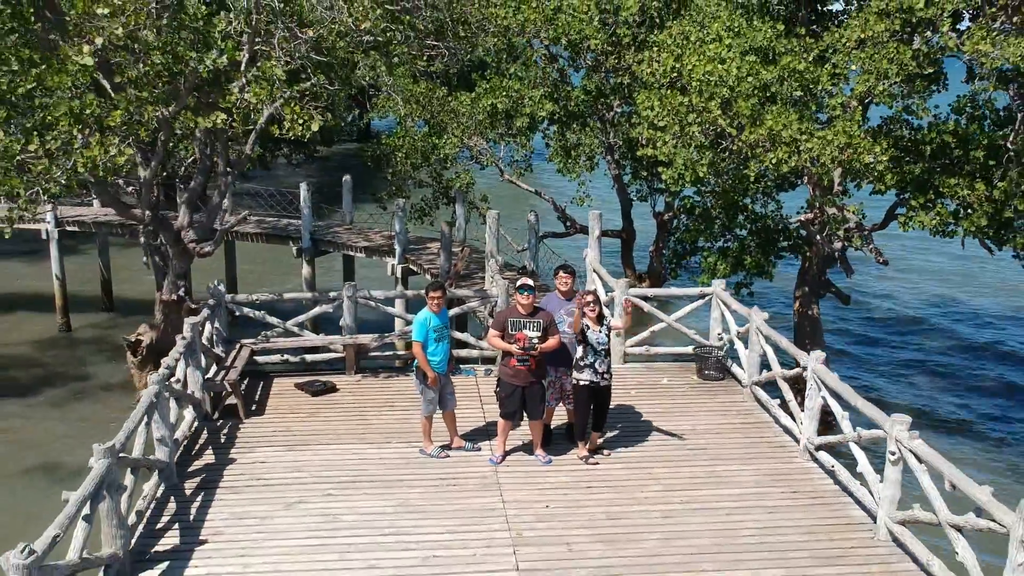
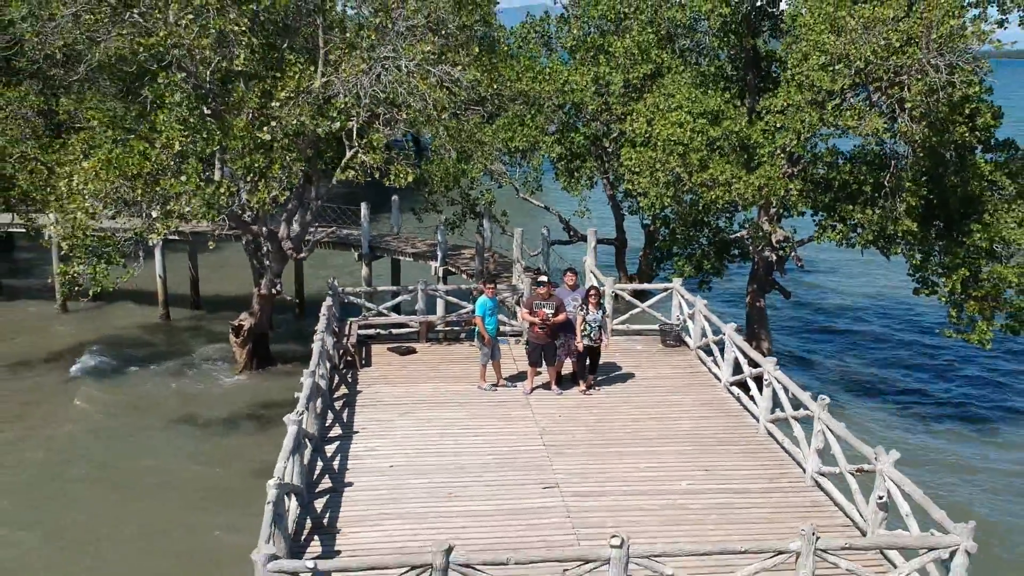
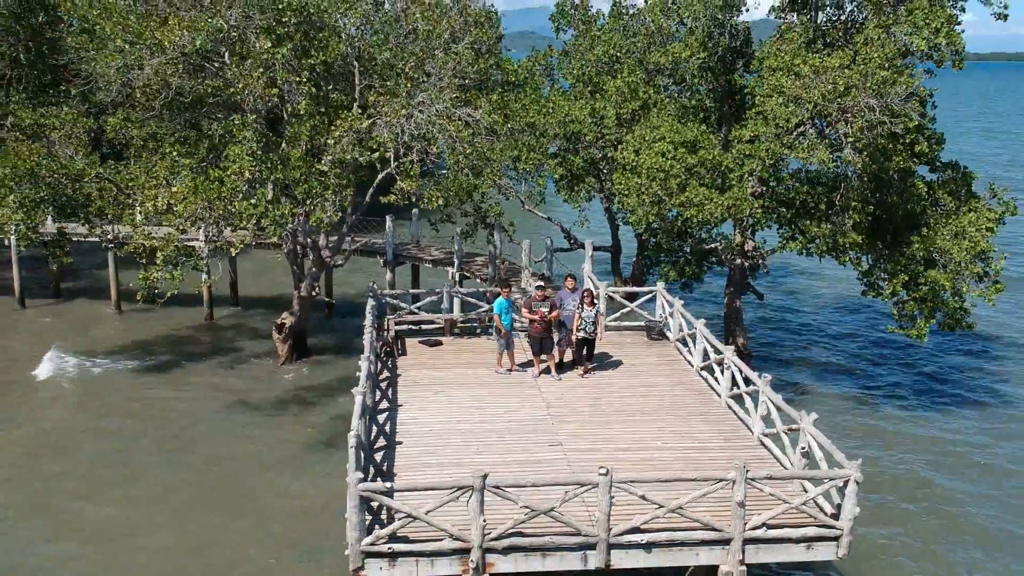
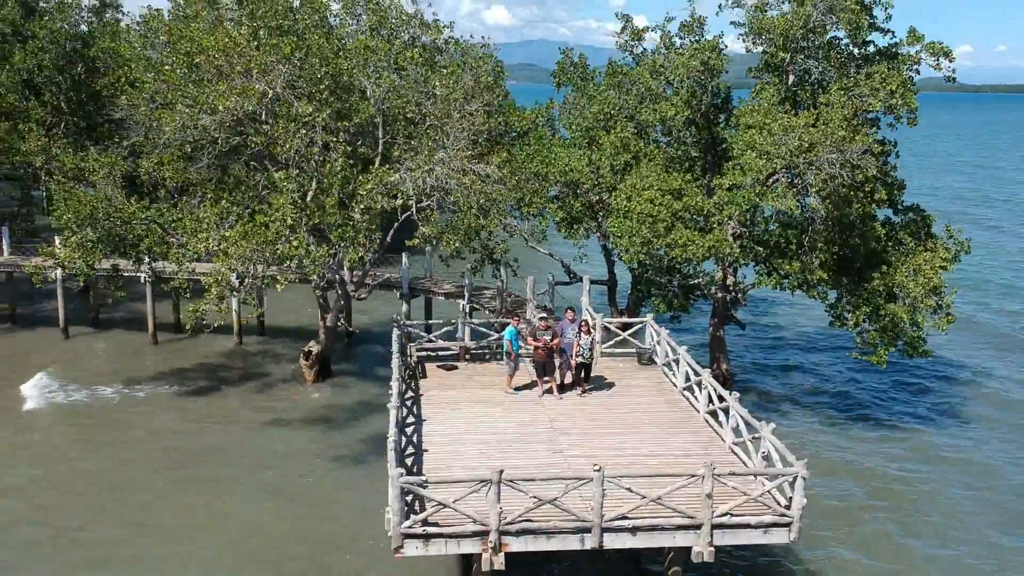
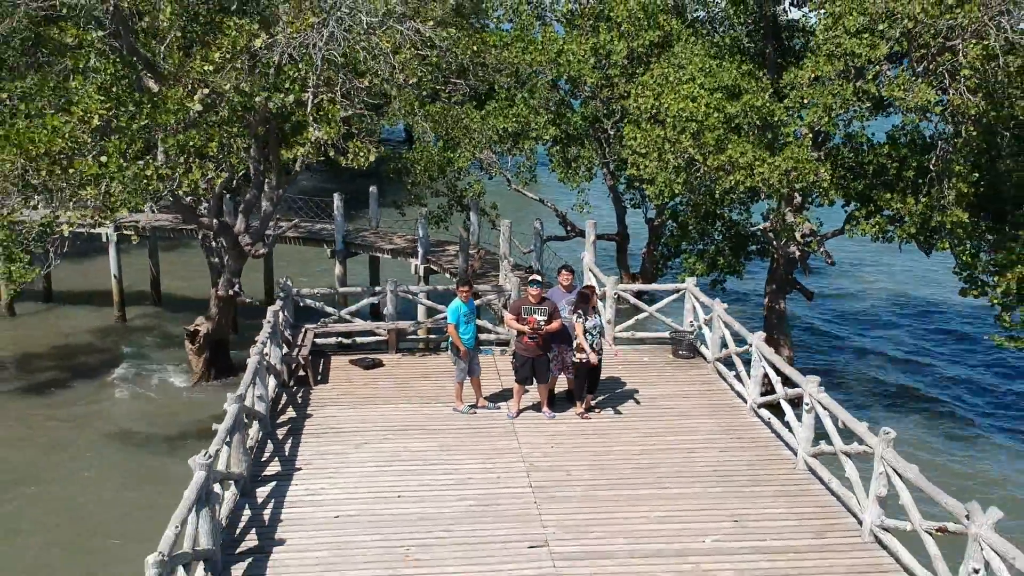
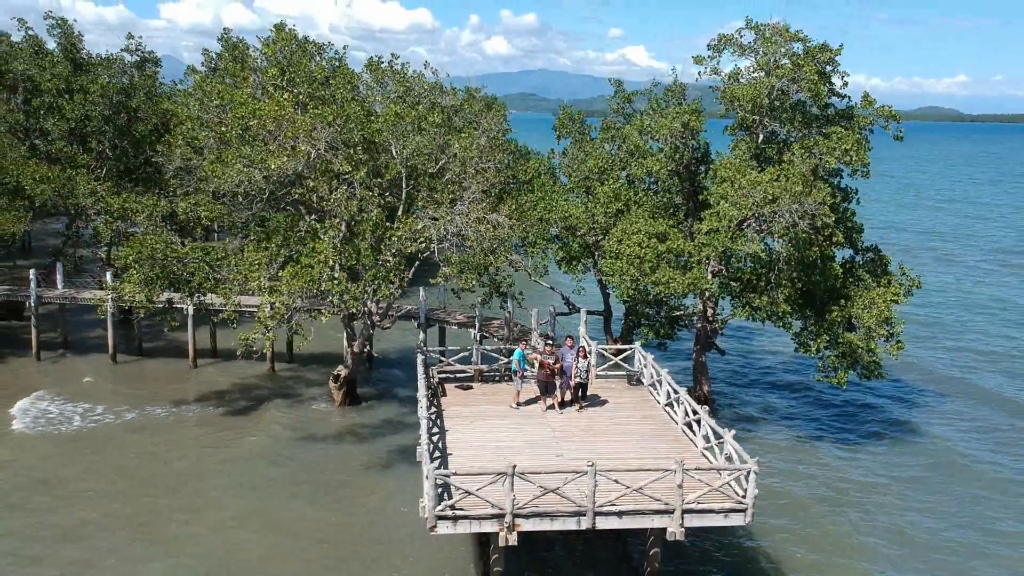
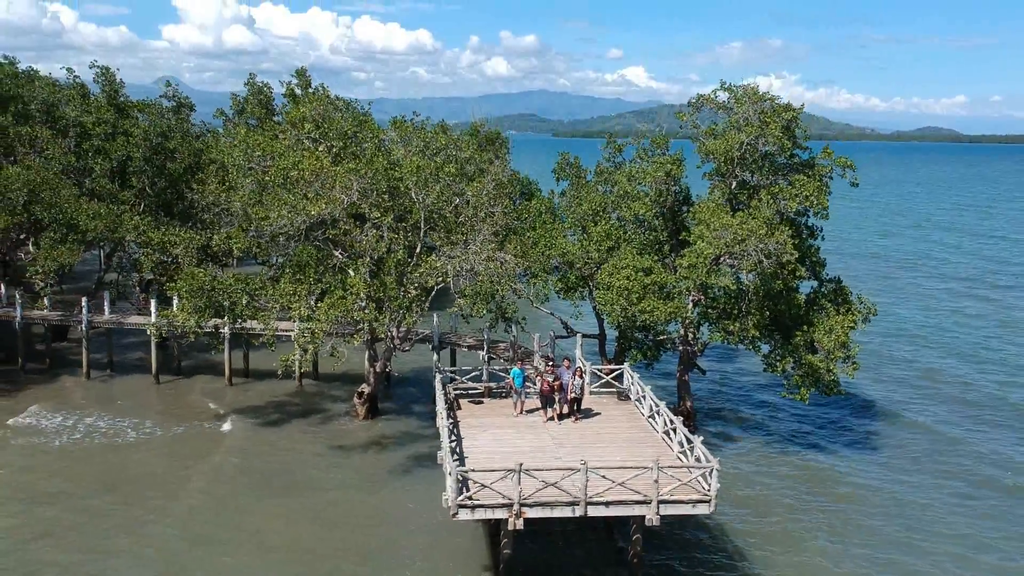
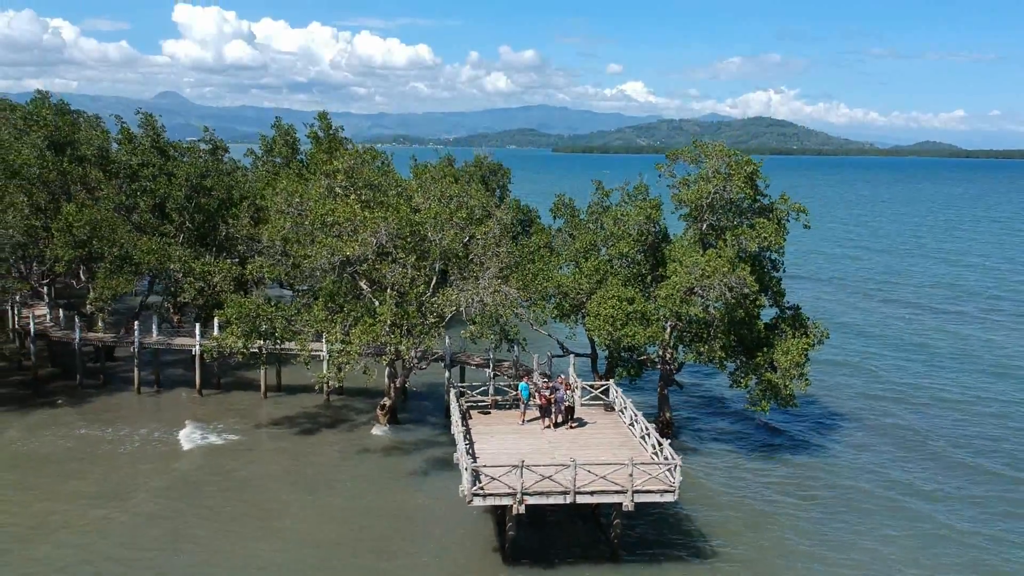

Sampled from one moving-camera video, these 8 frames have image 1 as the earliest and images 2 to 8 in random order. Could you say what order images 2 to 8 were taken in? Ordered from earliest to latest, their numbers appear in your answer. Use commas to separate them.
5, 2, 3, 4, 6, 7, 8
